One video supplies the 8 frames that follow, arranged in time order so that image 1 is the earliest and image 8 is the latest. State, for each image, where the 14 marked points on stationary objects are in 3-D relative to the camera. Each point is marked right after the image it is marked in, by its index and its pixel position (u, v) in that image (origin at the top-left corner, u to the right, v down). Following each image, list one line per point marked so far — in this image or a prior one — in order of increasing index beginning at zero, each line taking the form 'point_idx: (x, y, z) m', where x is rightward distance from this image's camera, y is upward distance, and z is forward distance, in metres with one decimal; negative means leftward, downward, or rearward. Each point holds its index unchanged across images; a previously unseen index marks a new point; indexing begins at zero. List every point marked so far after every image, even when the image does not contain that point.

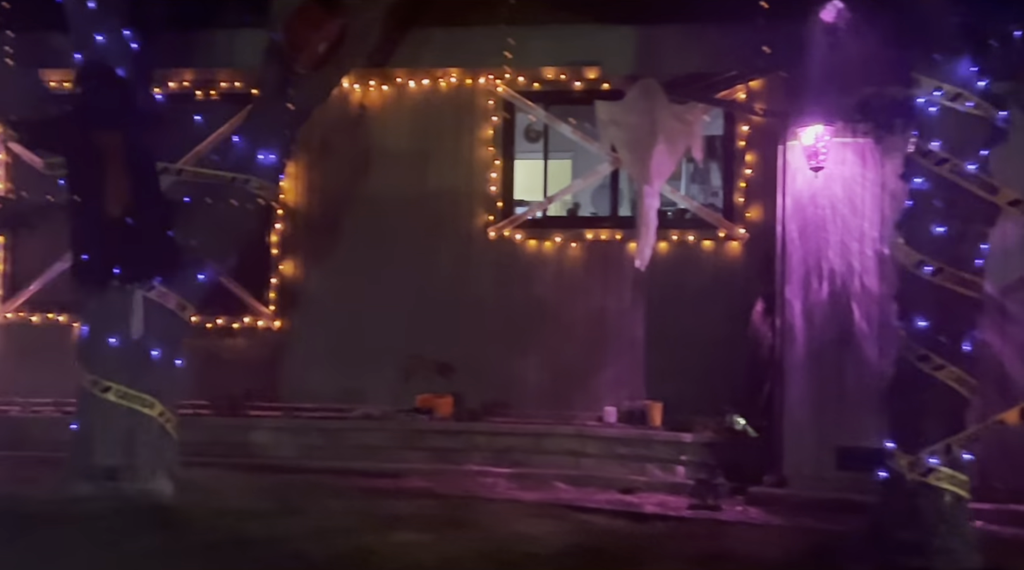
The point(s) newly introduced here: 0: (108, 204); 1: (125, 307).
0: (-1.9, +0.4, +5.7) m
1: (-1.9, -0.1, +5.8) m
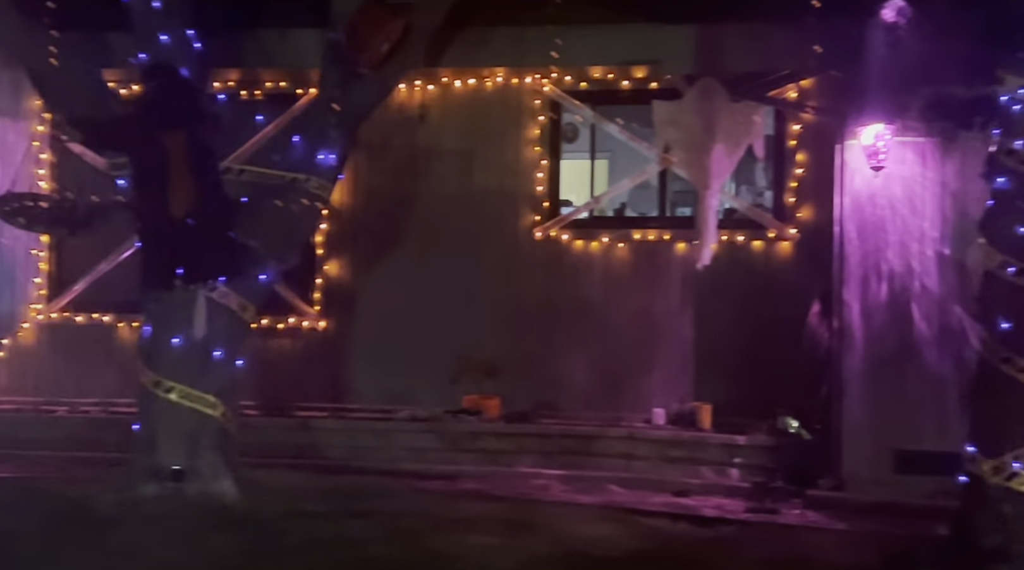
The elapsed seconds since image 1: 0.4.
0: (-1.6, +0.4, +5.7) m
1: (-1.6, -0.1, +5.8) m
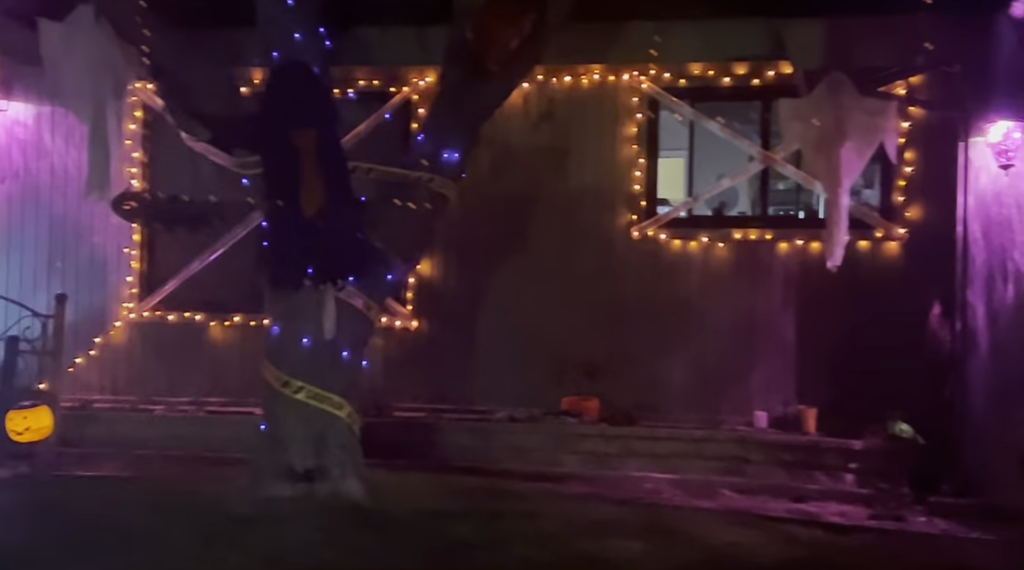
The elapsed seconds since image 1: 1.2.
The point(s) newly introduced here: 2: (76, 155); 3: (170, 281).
0: (-1.0, +0.4, +5.6) m
1: (-0.9, -0.1, +5.8) m
2: (-3.5, +1.0, +9.3) m
3: (-2.7, 0.0, +9.1) m
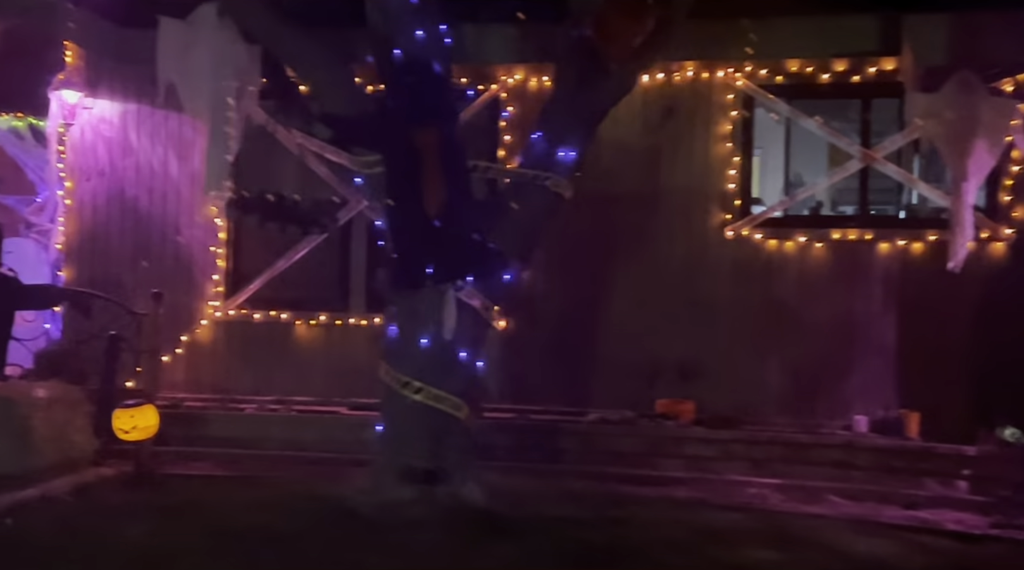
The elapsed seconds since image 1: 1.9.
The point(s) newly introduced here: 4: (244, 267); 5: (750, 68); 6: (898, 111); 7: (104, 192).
0: (-0.4, +0.4, +5.6) m
1: (-0.3, -0.1, +5.7) m
2: (-2.8, +1.0, +9.3) m
3: (-2.0, 0.0, +9.0) m
4: (-2.1, +0.1, +9.1) m
5: (+1.7, +1.5, +8.3) m
6: (+2.7, +1.2, +8.2) m
7: (-3.3, +0.7, +9.4) m
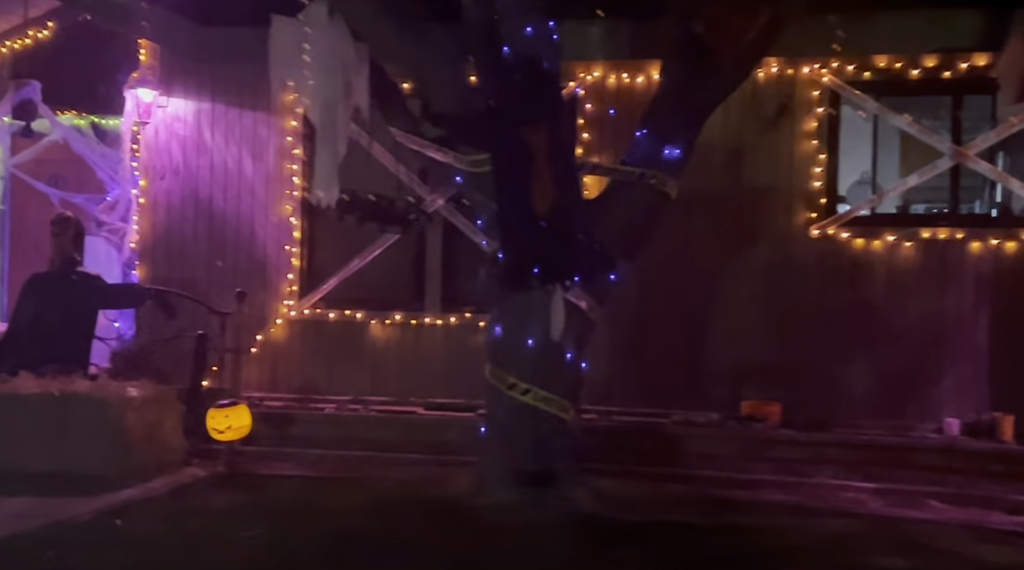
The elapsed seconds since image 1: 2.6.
0: (+0.1, +0.4, +5.5) m
1: (+0.2, -0.1, +5.6) m
2: (-2.2, +1.0, +9.3) m
3: (-1.4, +0.1, +9.0) m
4: (-1.5, +0.1, +9.1) m
5: (+2.3, +1.5, +8.1) m
6: (+3.3, +1.2, +8.0) m
7: (-2.7, +0.7, +9.4) m
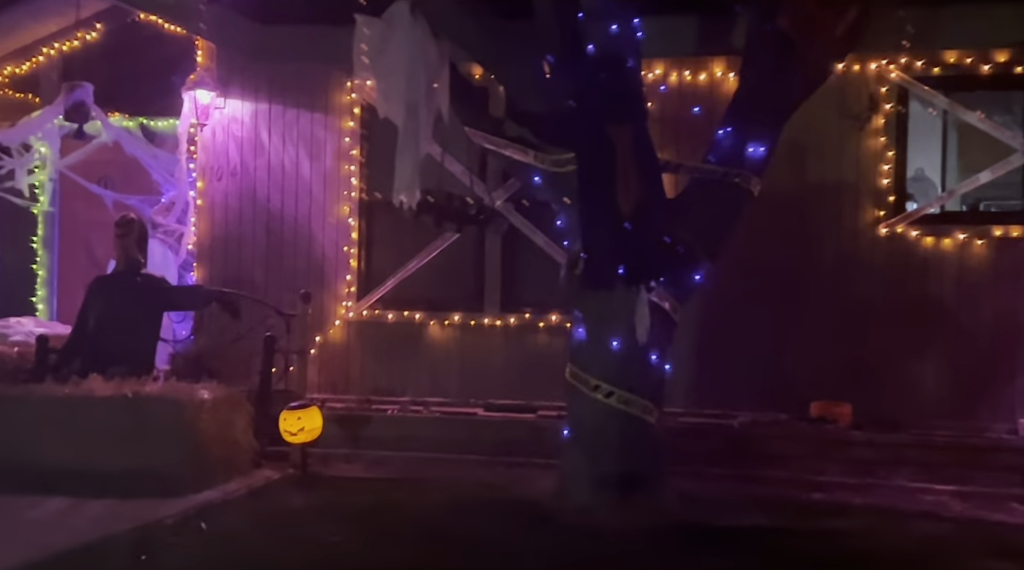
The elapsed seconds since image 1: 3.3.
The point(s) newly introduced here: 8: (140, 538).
0: (+0.5, +0.4, +5.4) m
1: (+0.6, -0.1, +5.5) m
2: (-1.7, +1.0, +9.2) m
3: (-0.9, 0.0, +9.0) m
4: (-1.0, +0.1, +9.0) m
5: (+2.7, +1.5, +8.0) m
6: (+3.7, +1.2, +7.9) m
7: (-2.2, +0.7, +9.3) m
8: (-1.6, -1.1, +5.1) m
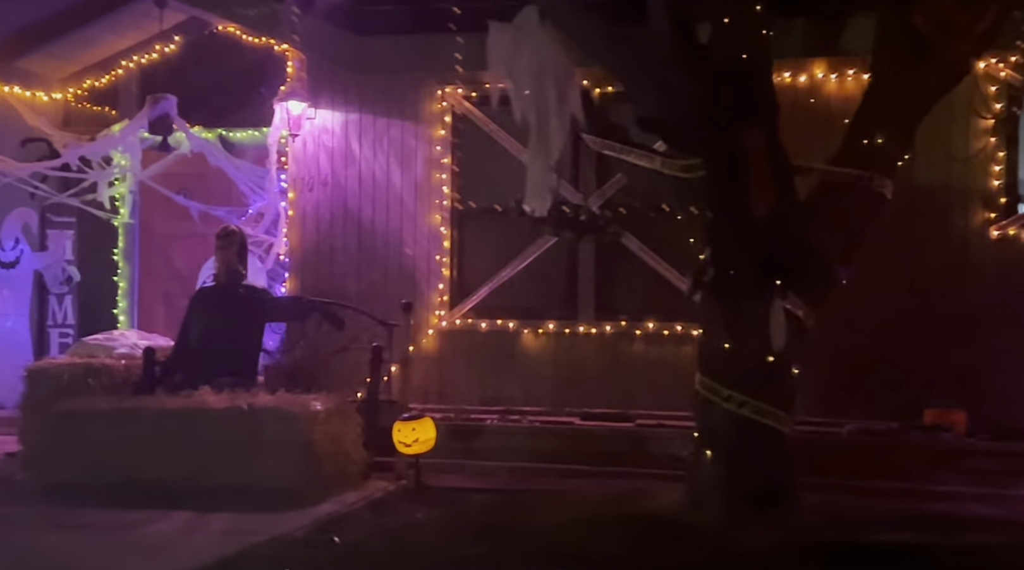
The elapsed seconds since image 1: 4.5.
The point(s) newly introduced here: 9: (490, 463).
0: (+1.1, +0.4, +5.3) m
1: (+1.2, -0.2, +5.4) m
2: (-1.0, +1.0, +9.2) m
3: (-0.2, 0.0, +8.9) m
4: (-0.3, +0.1, +9.0) m
5: (+3.4, +1.5, +7.8) m
6: (+4.4, +1.2, +7.6) m
7: (-1.4, +0.7, +9.3) m
8: (-1.0, -1.1, +5.0) m
9: (-0.2, -1.2, +8.0) m
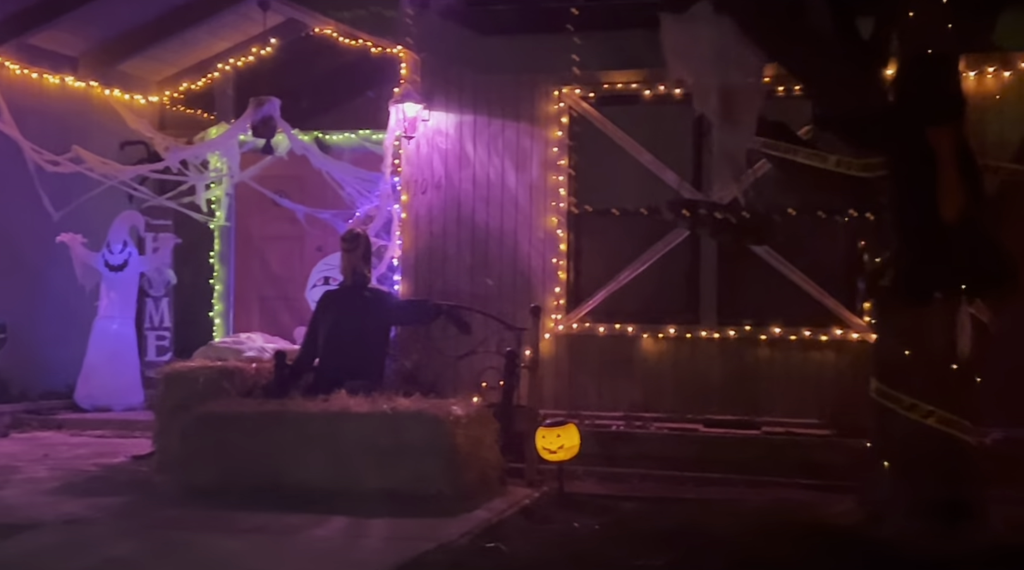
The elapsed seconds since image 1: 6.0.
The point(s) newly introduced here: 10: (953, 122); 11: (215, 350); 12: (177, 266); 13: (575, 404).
0: (+1.8, +0.3, +5.1) m
1: (+1.9, -0.2, +5.2) m
2: (0.0, +0.9, +9.1) m
3: (+0.7, 0.0, +8.7) m
4: (+0.6, 0.0, +8.8) m
5: (+4.3, +1.5, +7.5) m
6: (+5.3, +1.2, +7.3) m
7: (-0.5, +0.6, +9.2) m
8: (-0.3, -1.2, +4.9) m
9: (+0.7, -1.2, +7.8) m
10: (+1.9, +0.7, +5.1) m
11: (-2.1, -0.5, +8.4) m
12: (-3.2, +0.2, +11.3) m
13: (+0.5, -0.9, +8.9) m
